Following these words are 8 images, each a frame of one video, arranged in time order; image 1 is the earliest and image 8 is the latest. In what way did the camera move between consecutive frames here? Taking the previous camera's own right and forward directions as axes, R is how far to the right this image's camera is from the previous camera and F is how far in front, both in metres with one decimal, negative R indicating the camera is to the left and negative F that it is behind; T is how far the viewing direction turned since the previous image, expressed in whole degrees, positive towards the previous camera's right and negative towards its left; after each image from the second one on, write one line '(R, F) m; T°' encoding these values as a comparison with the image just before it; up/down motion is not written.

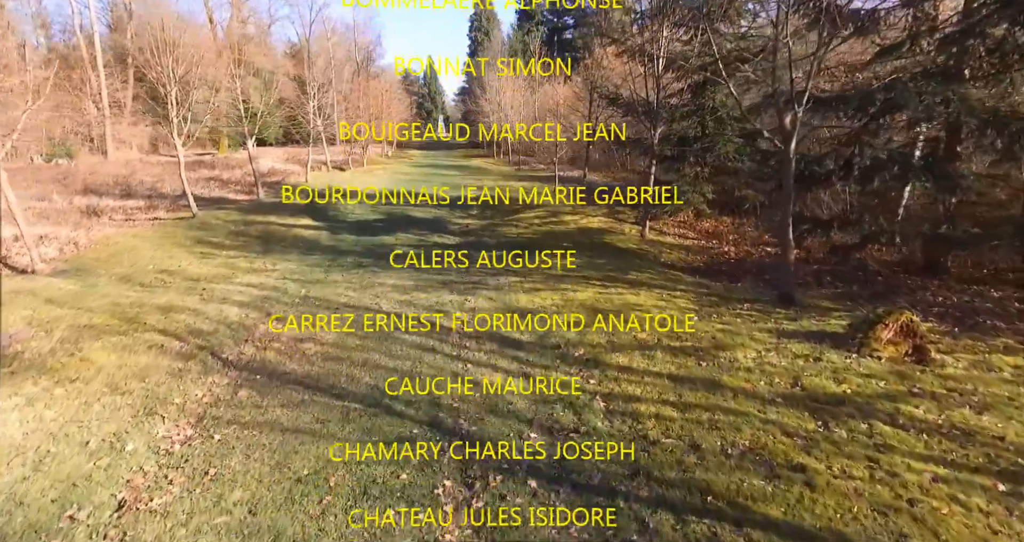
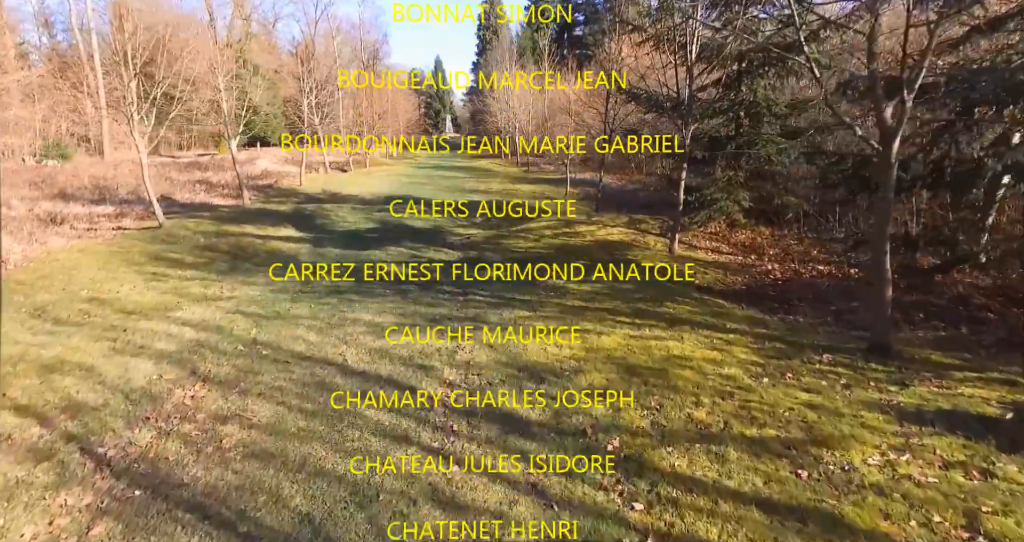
(0.0, +1.9) m; -1°
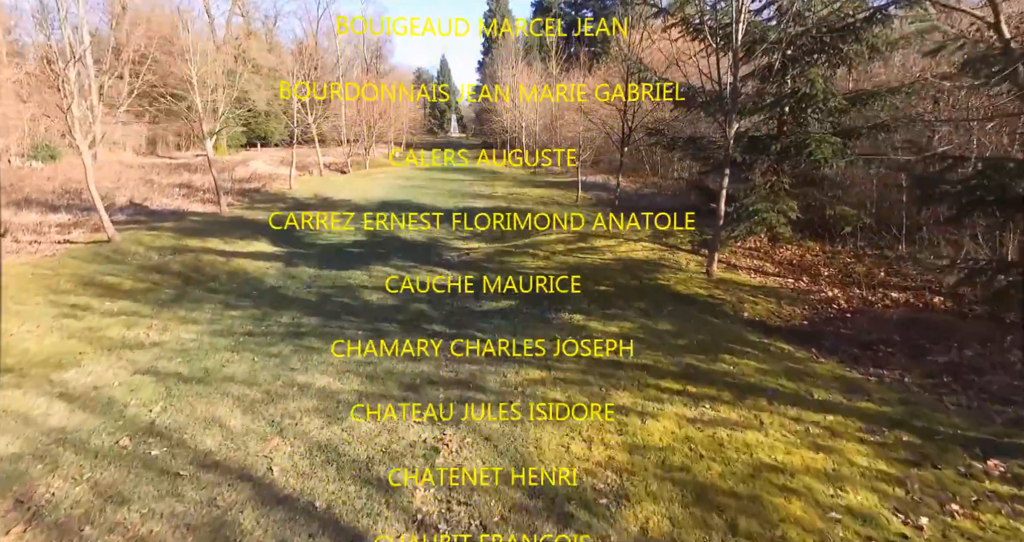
(0.0, +2.1) m; -1°
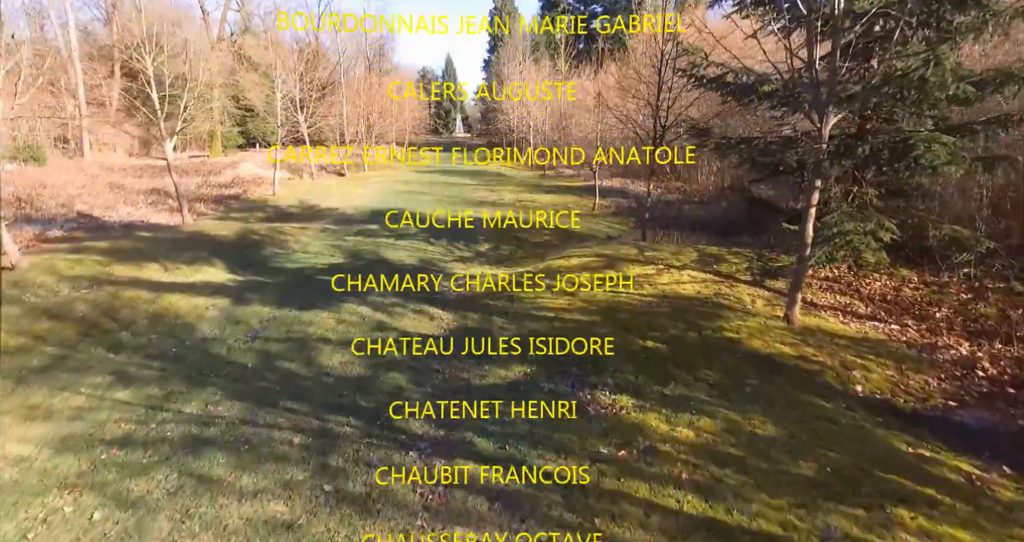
(-0.1, +2.7) m; -1°
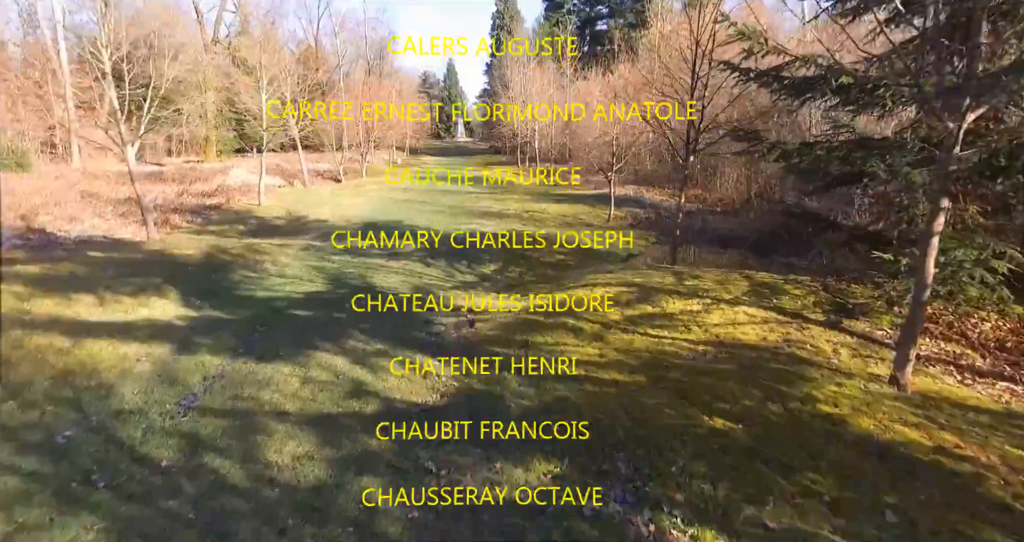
(-0.2, +2.0) m; 0°
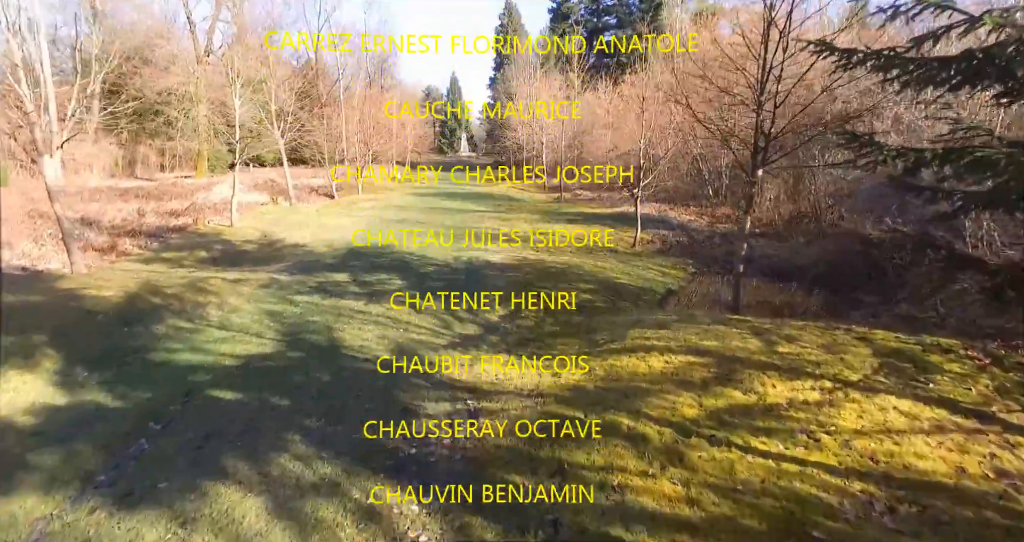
(-0.2, +3.0) m; 0°
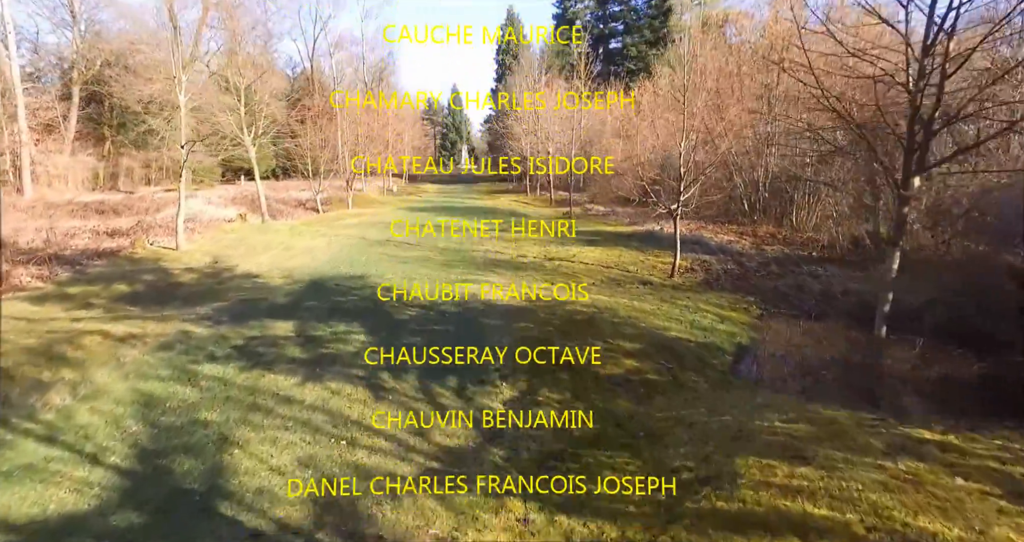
(-0.1, +3.8) m; 0°
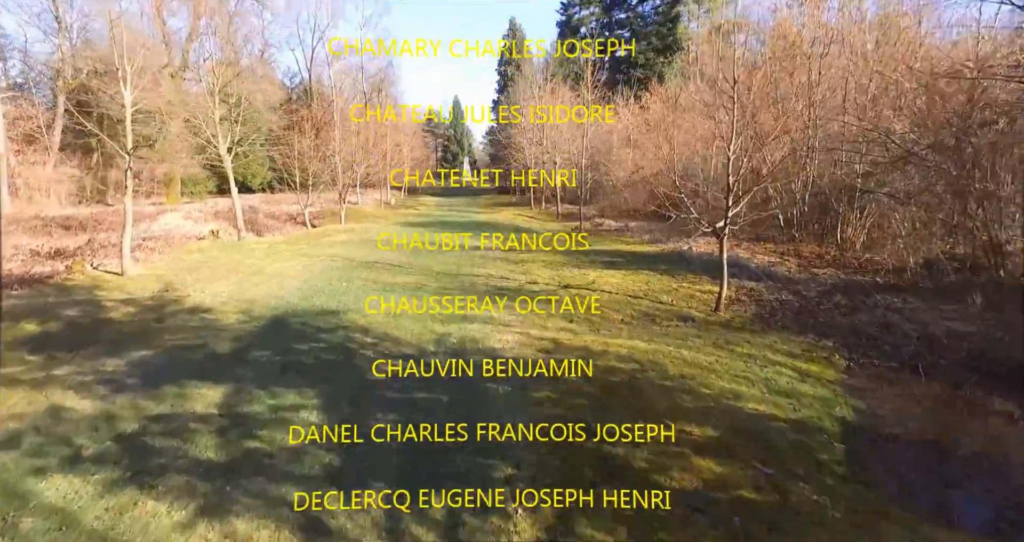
(-0.2, +2.9) m; 0°
